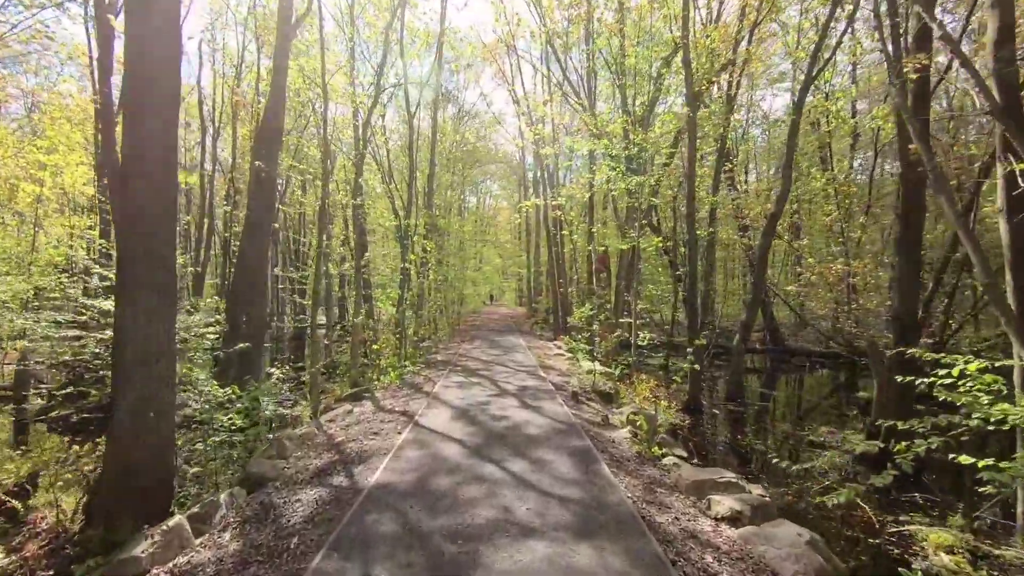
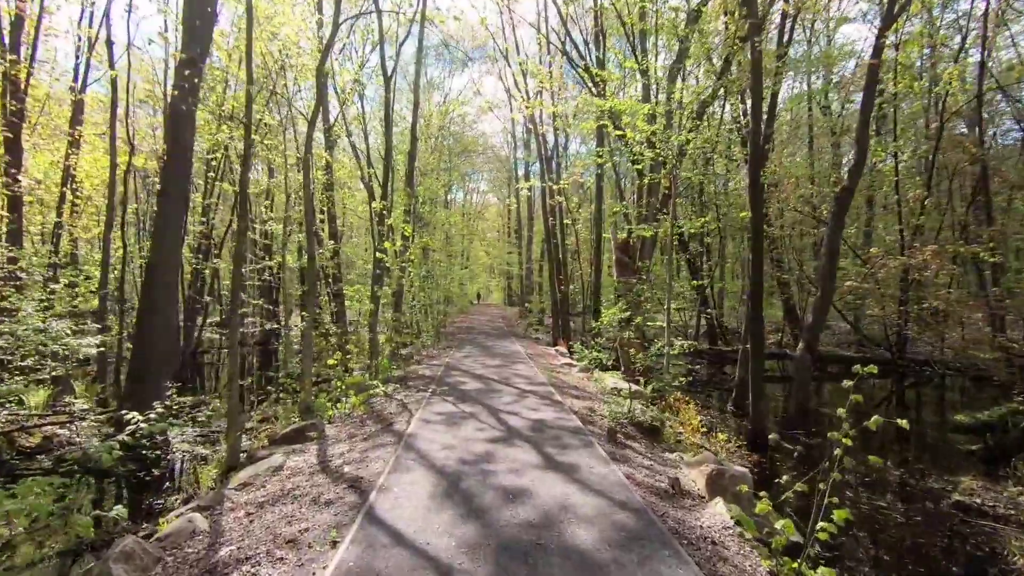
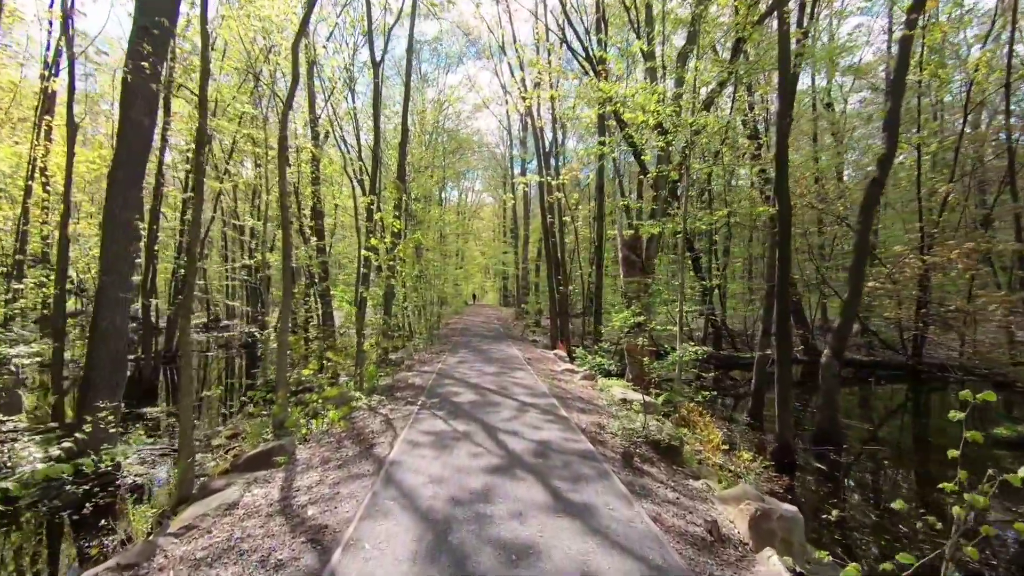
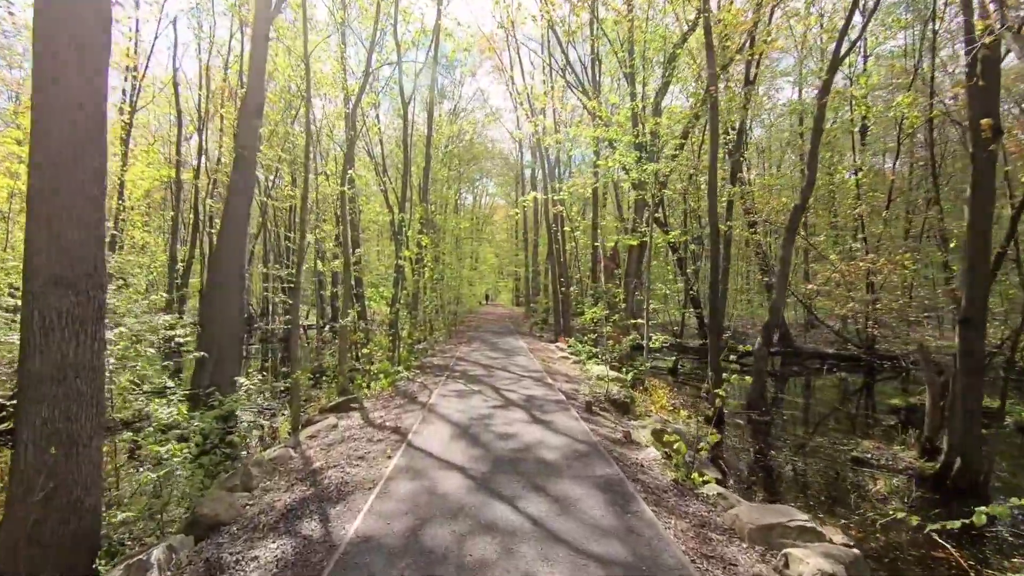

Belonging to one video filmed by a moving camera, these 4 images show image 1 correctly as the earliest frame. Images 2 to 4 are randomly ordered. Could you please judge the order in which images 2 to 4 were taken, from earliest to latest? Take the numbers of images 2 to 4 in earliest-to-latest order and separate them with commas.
4, 2, 3
